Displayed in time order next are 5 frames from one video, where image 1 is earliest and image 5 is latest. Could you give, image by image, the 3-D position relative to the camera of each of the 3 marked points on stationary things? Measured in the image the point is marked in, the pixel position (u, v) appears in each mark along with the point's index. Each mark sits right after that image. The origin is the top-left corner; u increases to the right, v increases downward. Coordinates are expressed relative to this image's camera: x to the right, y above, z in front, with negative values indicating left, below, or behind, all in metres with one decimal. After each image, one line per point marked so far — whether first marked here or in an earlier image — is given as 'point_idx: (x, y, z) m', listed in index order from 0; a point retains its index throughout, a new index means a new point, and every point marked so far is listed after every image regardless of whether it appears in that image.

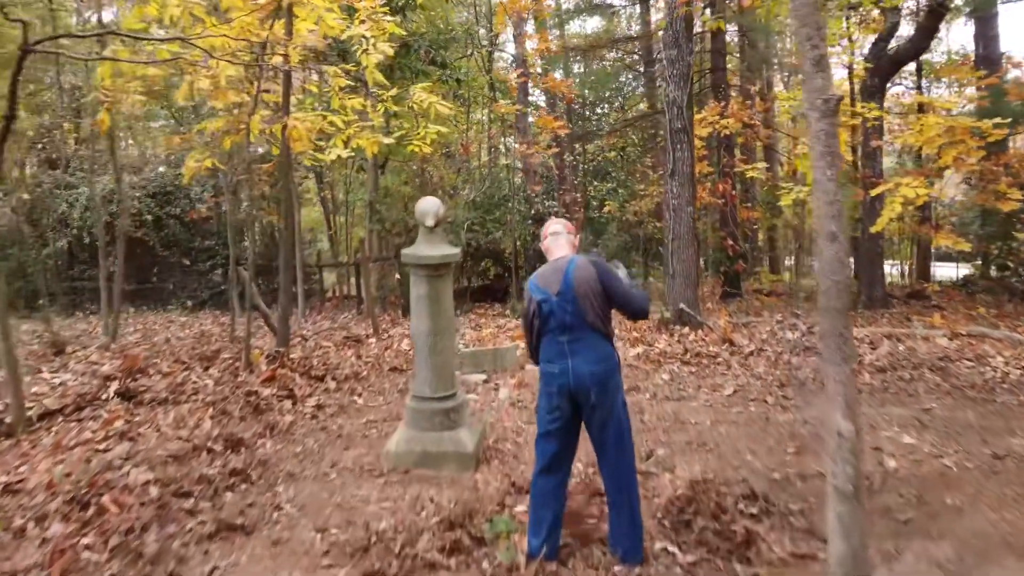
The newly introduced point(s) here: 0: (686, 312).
0: (+3.1, -0.4, +11.3) m
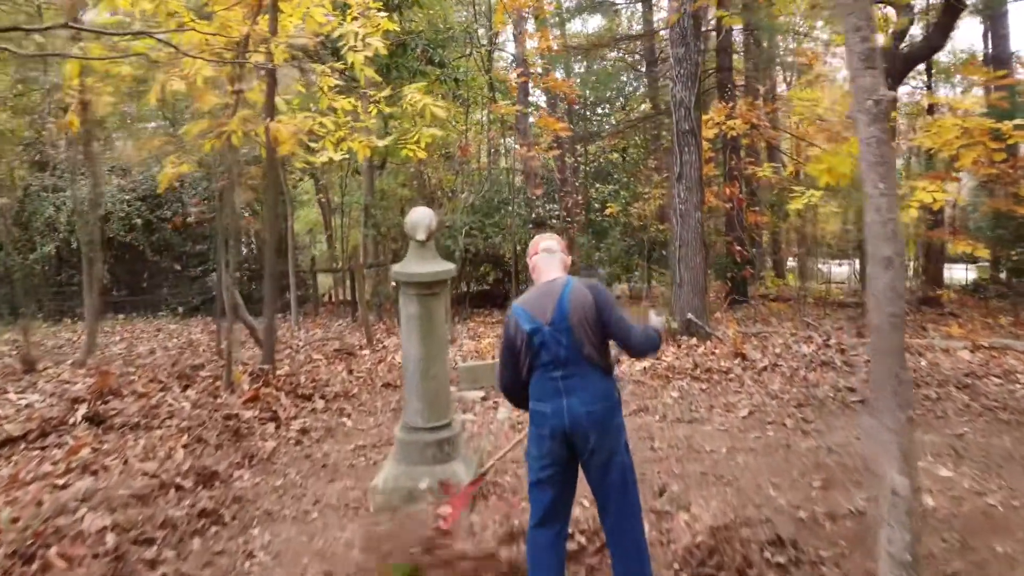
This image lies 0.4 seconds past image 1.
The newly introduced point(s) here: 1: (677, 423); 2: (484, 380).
0: (+3.1, -0.6, +10.8) m
1: (+1.7, -1.4, +6.8) m
2: (-0.4, -1.3, +8.7) m
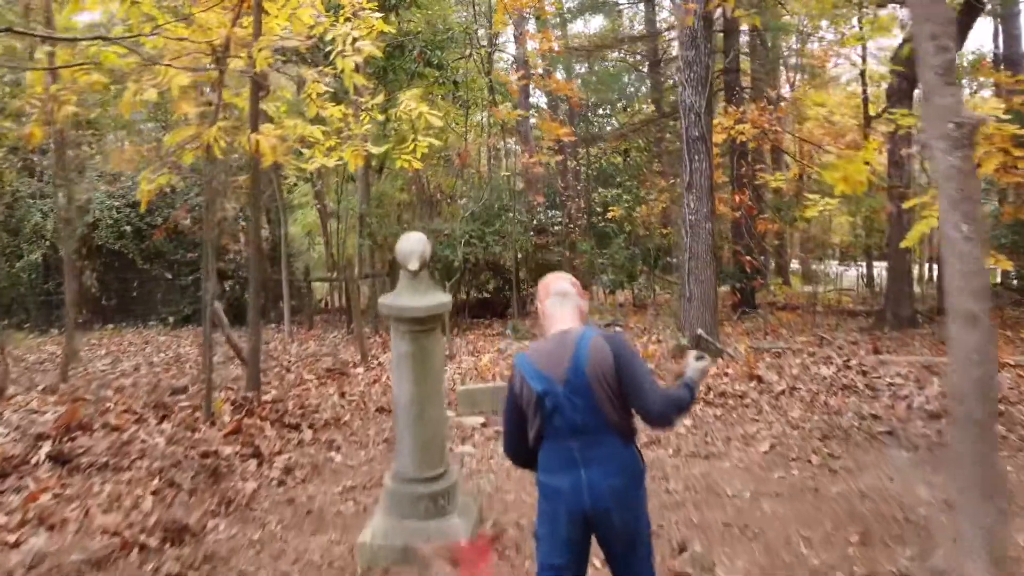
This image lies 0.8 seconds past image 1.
0: (+3.1, -0.8, +10.3) m
1: (+1.8, -1.7, +6.3) m
2: (-0.4, -1.5, +8.2) m
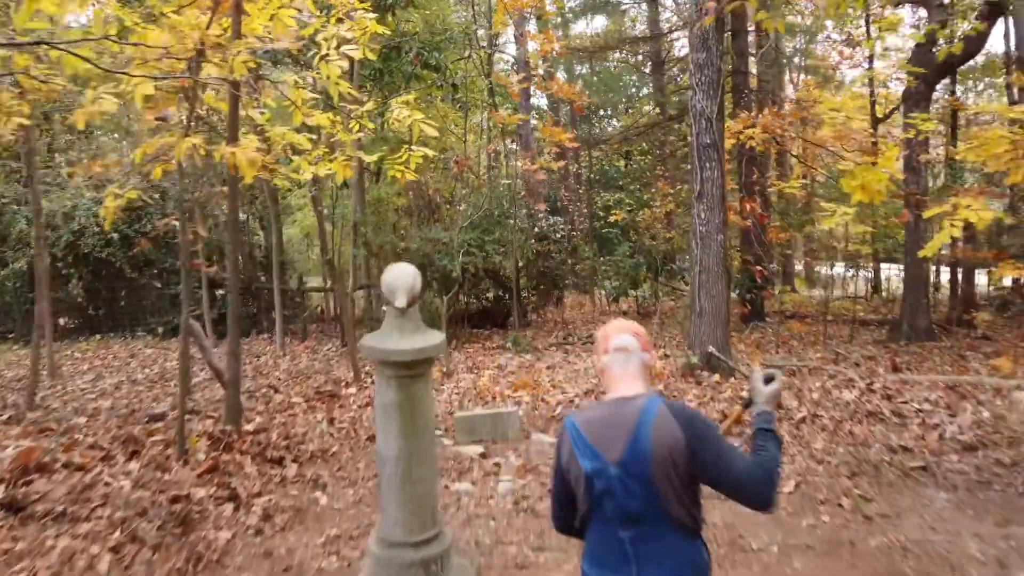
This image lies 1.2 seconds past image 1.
0: (+3.1, -1.1, +9.7) m
1: (+1.8, -1.9, +5.7) m
2: (-0.3, -1.7, +7.6) m
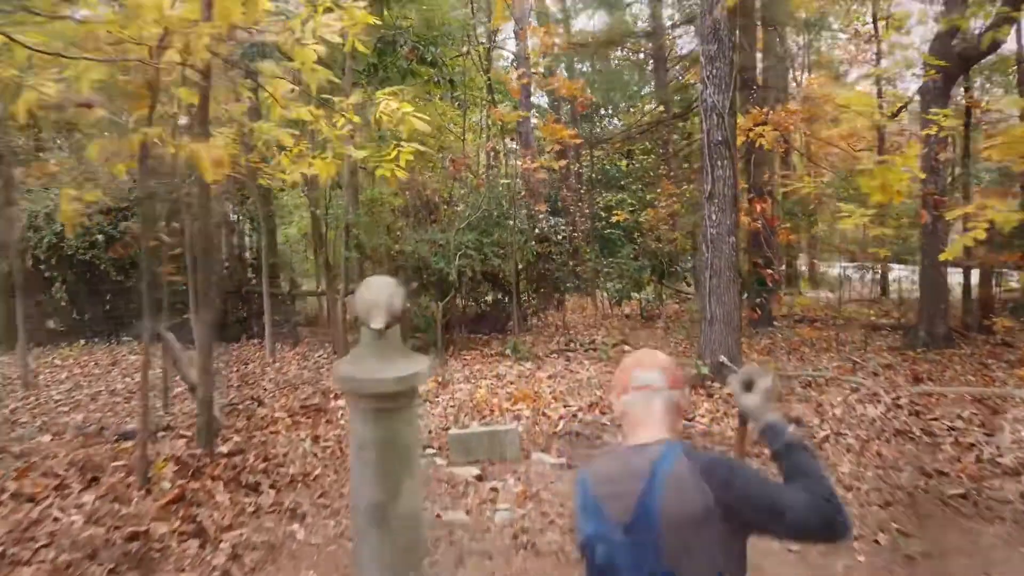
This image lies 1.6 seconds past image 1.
0: (+3.1, -1.1, +9.2) m
1: (+1.8, -2.0, +5.1) m
2: (-0.4, -1.8, +7.1) m
